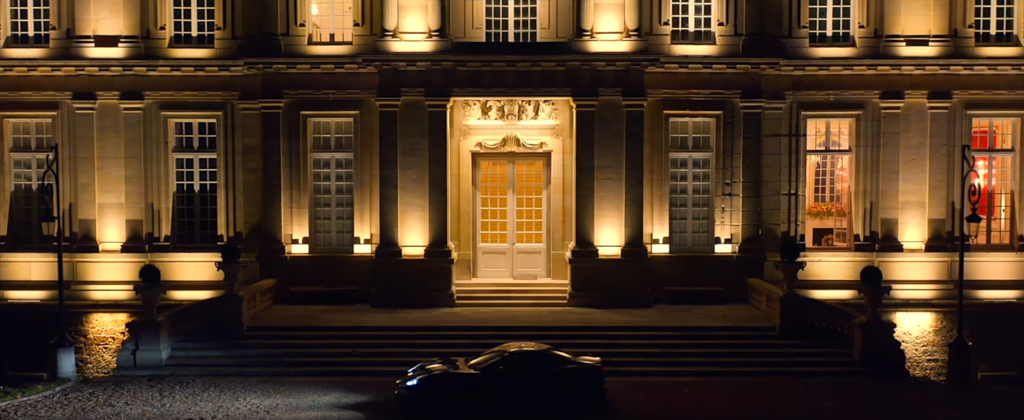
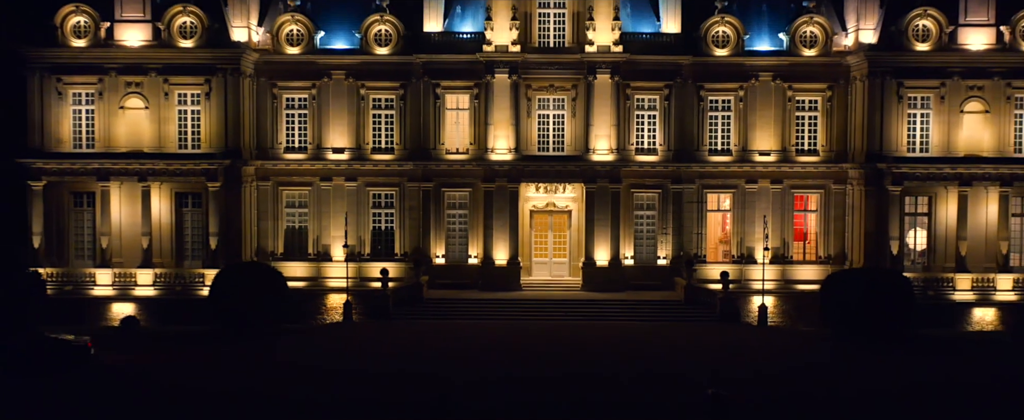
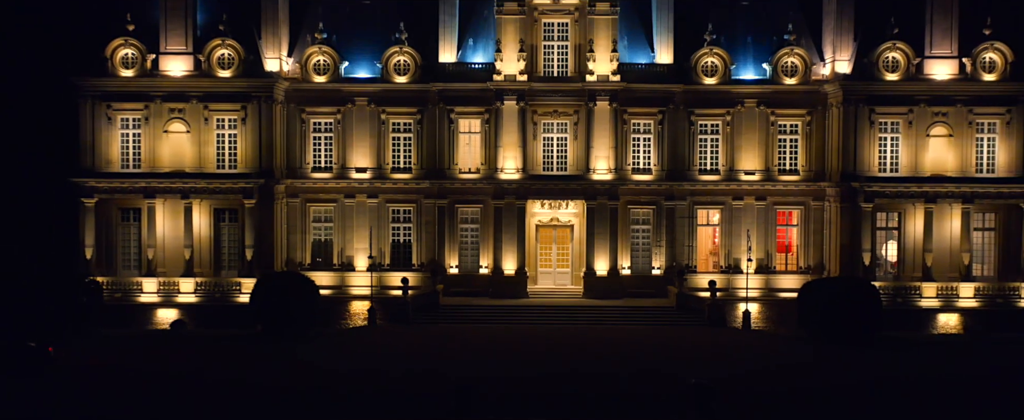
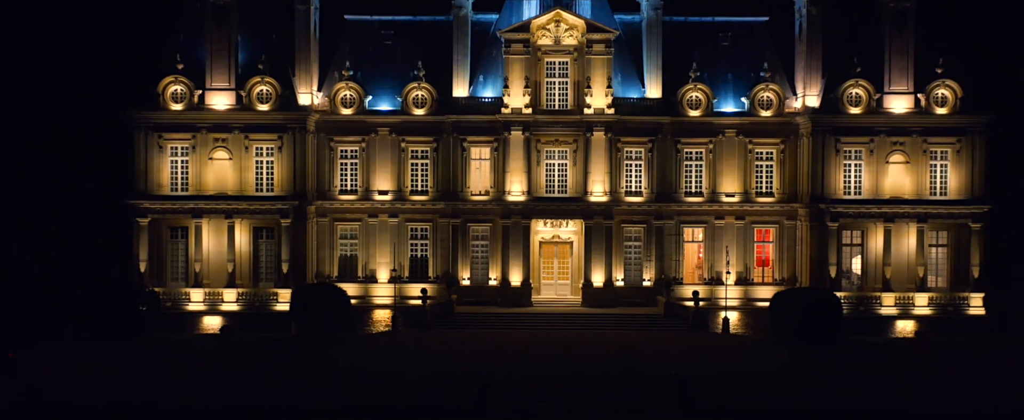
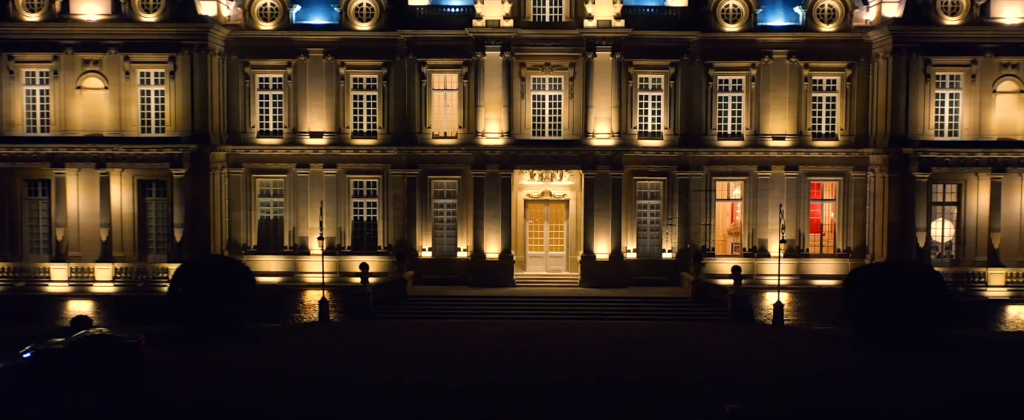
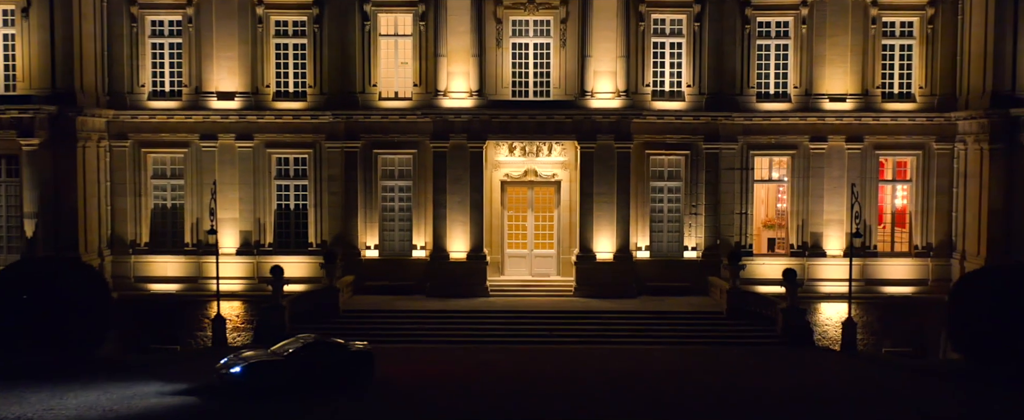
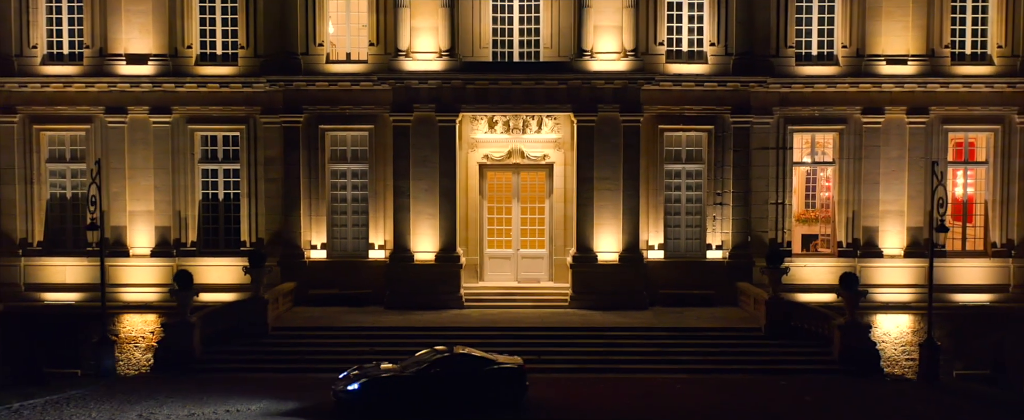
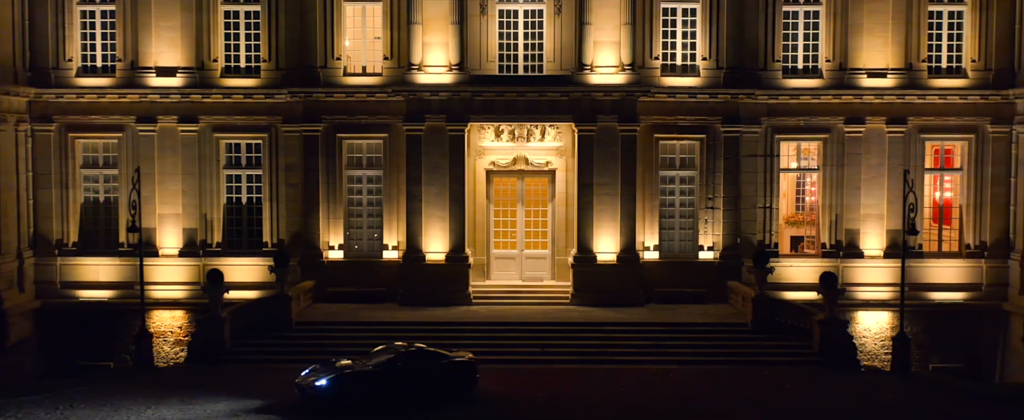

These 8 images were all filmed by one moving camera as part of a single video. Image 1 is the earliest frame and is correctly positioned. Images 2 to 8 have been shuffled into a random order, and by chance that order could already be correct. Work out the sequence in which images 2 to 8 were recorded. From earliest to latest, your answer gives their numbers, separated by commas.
7, 8, 6, 5, 2, 3, 4
